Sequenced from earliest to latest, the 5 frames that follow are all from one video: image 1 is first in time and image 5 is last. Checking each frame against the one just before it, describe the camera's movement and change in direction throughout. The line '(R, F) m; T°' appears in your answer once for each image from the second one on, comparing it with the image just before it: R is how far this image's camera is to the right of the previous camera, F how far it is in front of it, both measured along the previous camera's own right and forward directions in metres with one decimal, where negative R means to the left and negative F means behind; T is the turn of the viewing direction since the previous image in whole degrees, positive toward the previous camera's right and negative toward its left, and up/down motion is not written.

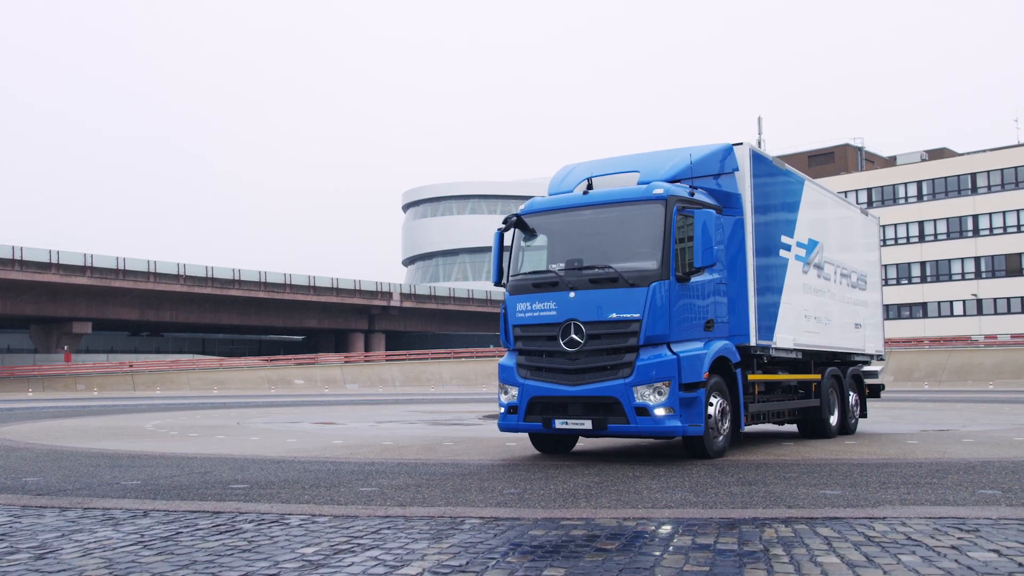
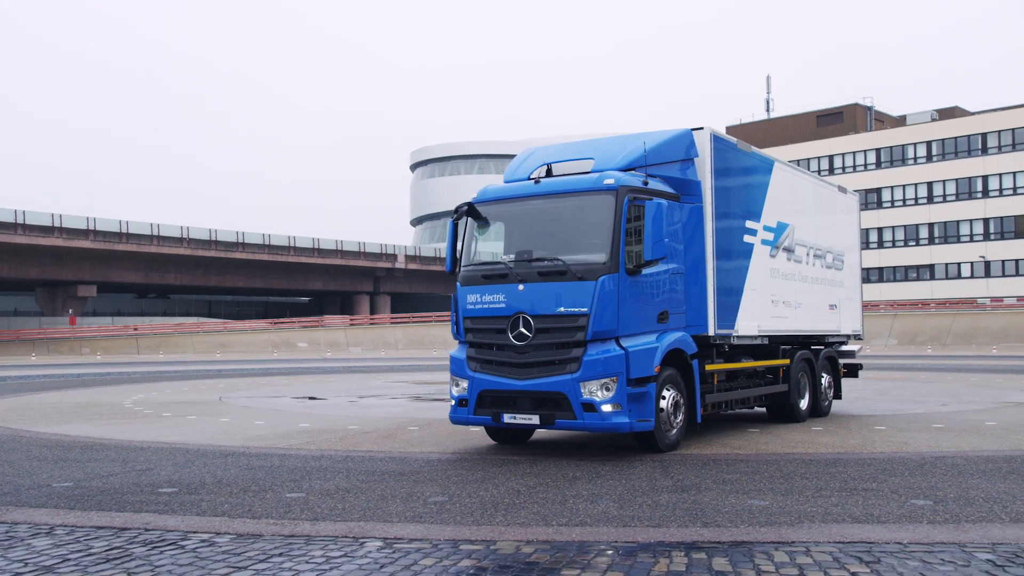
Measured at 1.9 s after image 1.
(+0.6, +0.2) m; -1°
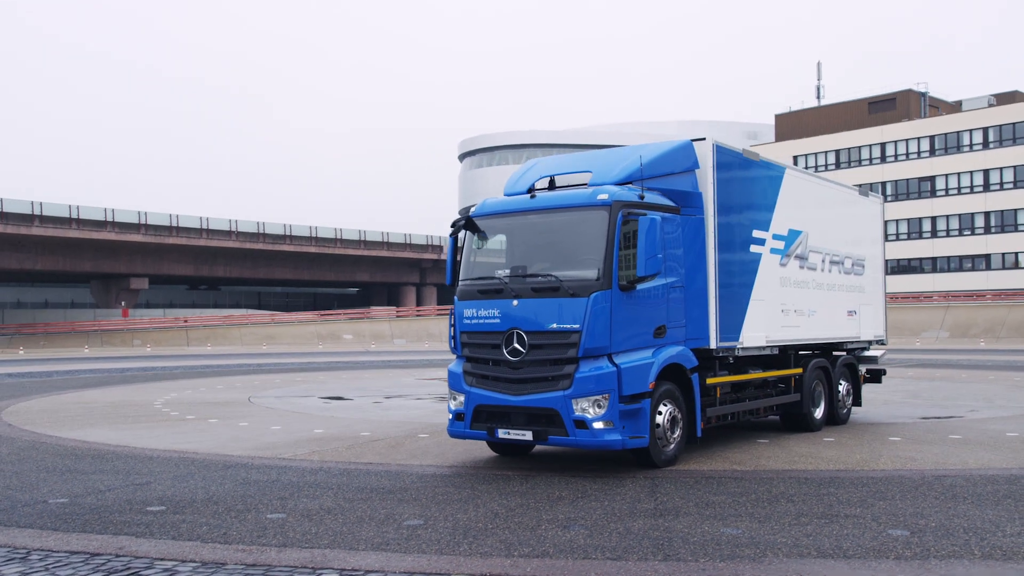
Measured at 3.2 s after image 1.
(+0.5, 0.0) m; -3°
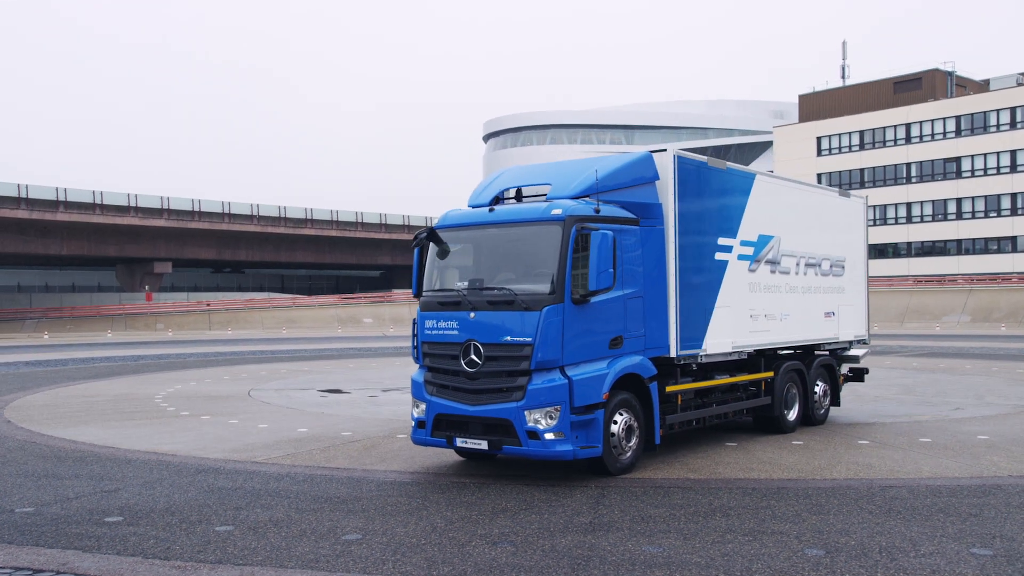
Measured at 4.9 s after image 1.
(+0.7, -0.2) m; -2°
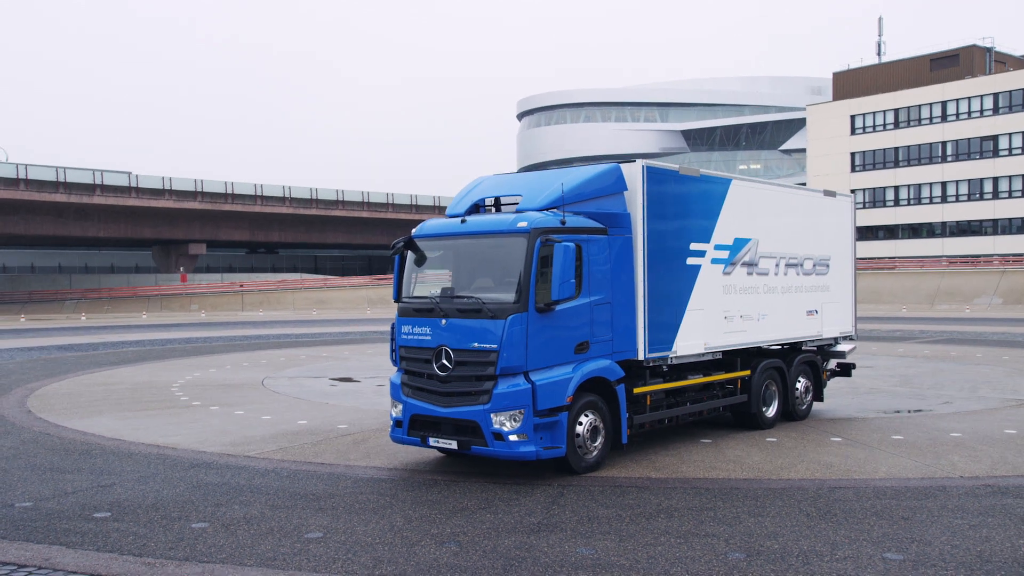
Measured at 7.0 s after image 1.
(+0.7, -0.5) m; -2°
